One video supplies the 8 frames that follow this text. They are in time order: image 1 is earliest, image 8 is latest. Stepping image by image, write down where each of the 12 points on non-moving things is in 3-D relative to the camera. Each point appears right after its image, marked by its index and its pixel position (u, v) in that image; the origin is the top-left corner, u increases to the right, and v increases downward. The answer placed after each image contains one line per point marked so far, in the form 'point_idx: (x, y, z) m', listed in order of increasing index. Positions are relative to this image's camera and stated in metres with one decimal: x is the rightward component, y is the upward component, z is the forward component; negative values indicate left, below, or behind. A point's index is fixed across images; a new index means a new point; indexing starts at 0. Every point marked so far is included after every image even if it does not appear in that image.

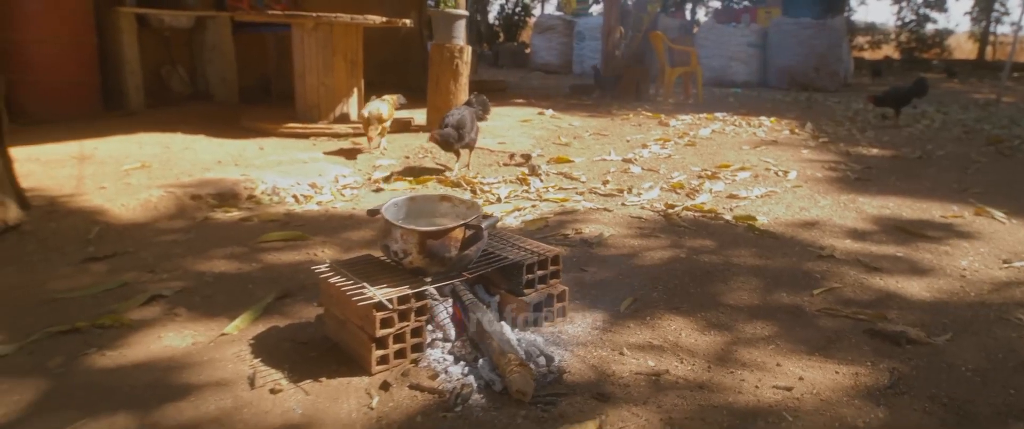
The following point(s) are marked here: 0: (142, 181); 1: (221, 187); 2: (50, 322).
0: (-2.2, +0.2, +4.0) m
1: (-1.7, +0.2, +3.8) m
2: (-1.6, -0.4, +2.3) m
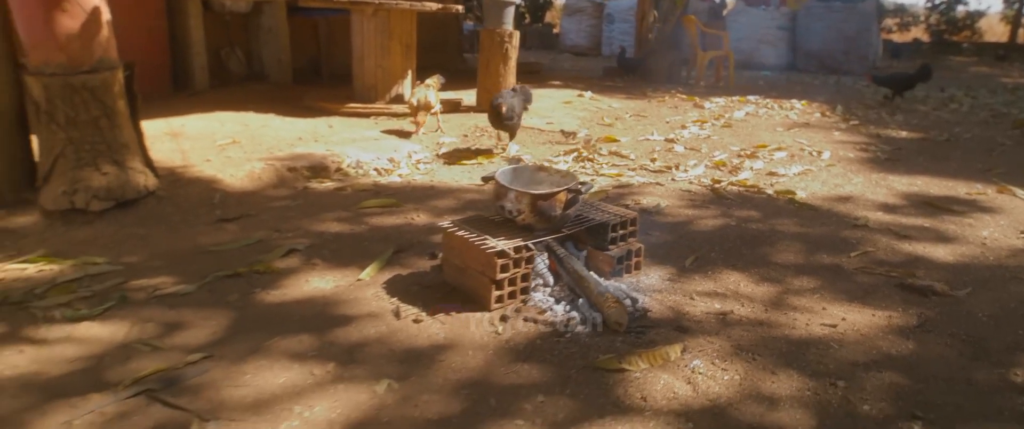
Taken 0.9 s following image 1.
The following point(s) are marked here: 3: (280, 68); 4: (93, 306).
0: (-1.8, +0.4, +4.5) m
1: (-1.3, +0.3, +4.3) m
2: (-1.2, -0.2, +2.8) m
3: (-3.0, +1.9, +8.4) m
4: (-1.5, -0.3, +2.4) m
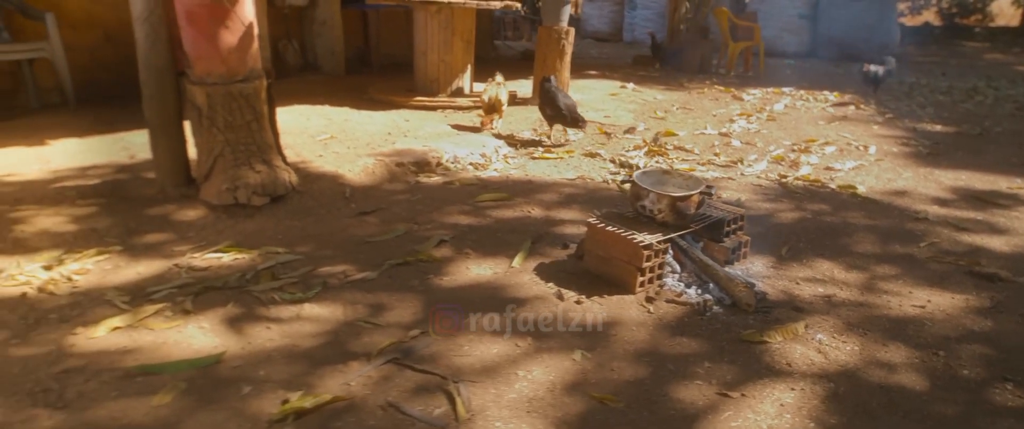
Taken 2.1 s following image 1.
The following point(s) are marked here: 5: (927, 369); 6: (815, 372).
0: (-1.2, +0.5, +4.9) m
1: (-0.7, +0.4, +4.7) m
2: (-0.6, -0.2, +3.2) m
3: (-2.4, +2.1, +8.8) m
4: (-0.9, -0.3, +2.9) m
5: (+1.5, -0.5, +2.4) m
6: (+1.1, -0.6, +2.3) m
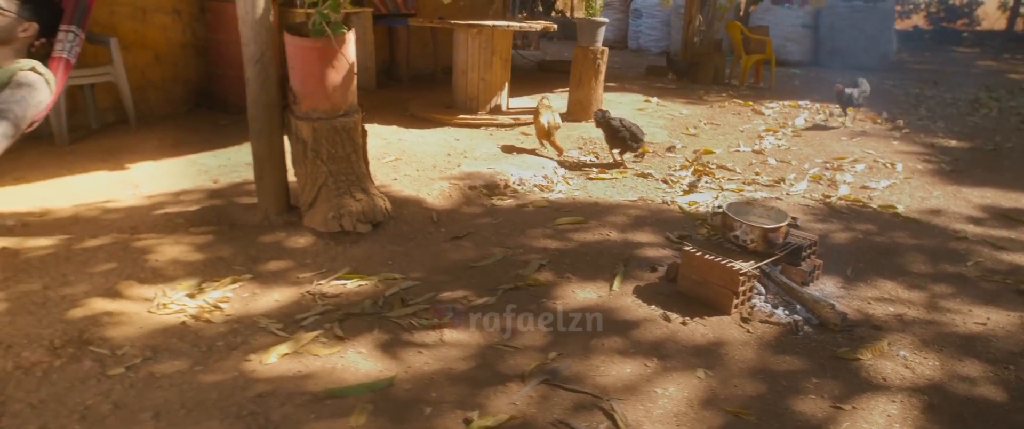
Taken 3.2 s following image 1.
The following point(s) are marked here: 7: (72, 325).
0: (-0.7, +0.3, +5.2) m
1: (-0.2, +0.3, +5.1) m
2: (-0.1, -0.4, +3.5) m
3: (-2.0, +1.9, +9.1) m
4: (-0.4, -0.5, +3.2) m
5: (+2.0, -0.7, +2.7) m
6: (+1.6, -0.7, +2.7) m
7: (-2.0, -0.5, +2.9) m
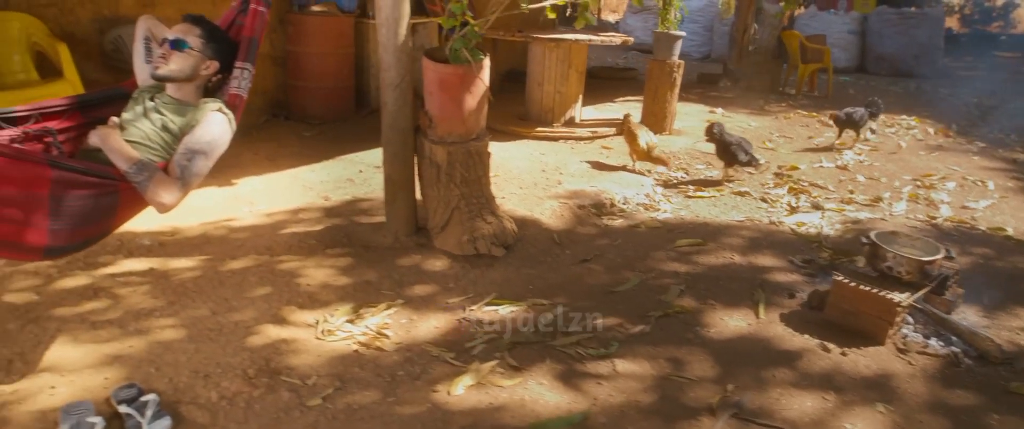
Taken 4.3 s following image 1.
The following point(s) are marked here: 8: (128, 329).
0: (+0.1, +0.2, +5.3) m
1: (+0.6, +0.1, +5.1) m
2: (+0.7, -0.5, +3.6) m
3: (-1.1, +1.8, +9.2) m
4: (+0.4, -0.6, +3.2) m
5: (+2.8, -0.9, +2.8) m
6: (+2.4, -0.9, +2.7) m
7: (-1.2, -0.6, +3.0) m
8: (-1.9, -0.6, +3.2) m
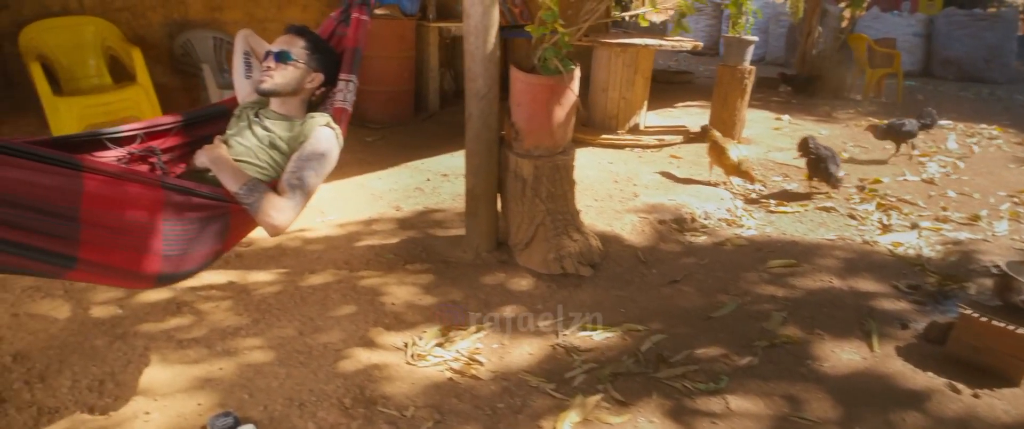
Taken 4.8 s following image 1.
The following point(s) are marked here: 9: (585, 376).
0: (+0.6, +0.1, +5.1) m
1: (+1.2, 0.0, +4.9) m
2: (+1.2, -0.6, +3.4) m
3: (-0.4, +1.8, +9.0) m
4: (+0.9, -0.7, +3.0) m
5: (+3.2, -1.0, +2.5) m
6: (+2.8, -1.0, +2.4) m
7: (-0.7, -0.7, +2.9) m
8: (-1.4, -0.6, +3.1) m
9: (+0.3, -0.7, +3.0) m
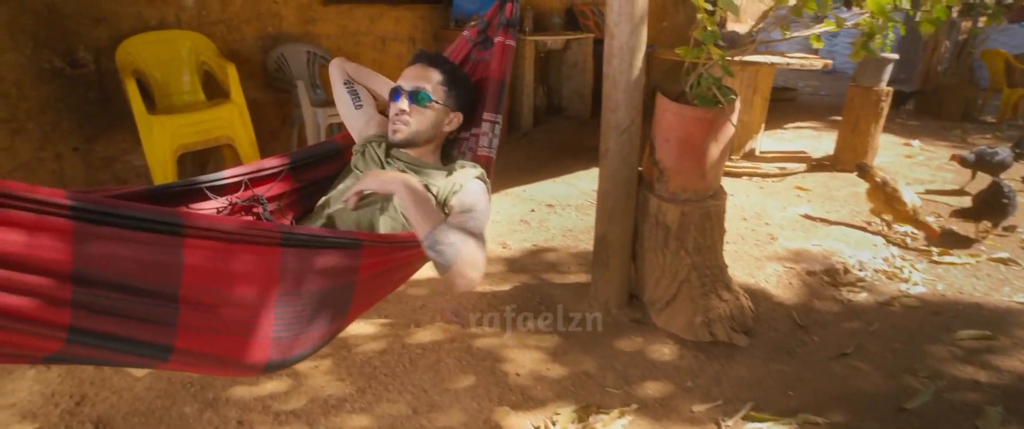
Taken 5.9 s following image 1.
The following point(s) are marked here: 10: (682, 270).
0: (+1.4, -0.2, +4.4) m
1: (+2.0, -0.3, +4.2) m
2: (+1.8, -0.9, +2.7) m
3: (+0.9, +1.4, +8.5) m
4: (+1.5, -1.0, +2.4) m
5: (+3.8, -1.4, +1.6) m
6: (+3.3, -1.3, +1.6) m
7: (-0.1, -1.0, +2.4) m
8: (-0.8, -0.8, +2.6) m
9: (+0.9, -1.0, +2.4) m
10: (+0.9, -0.3, +3.3) m
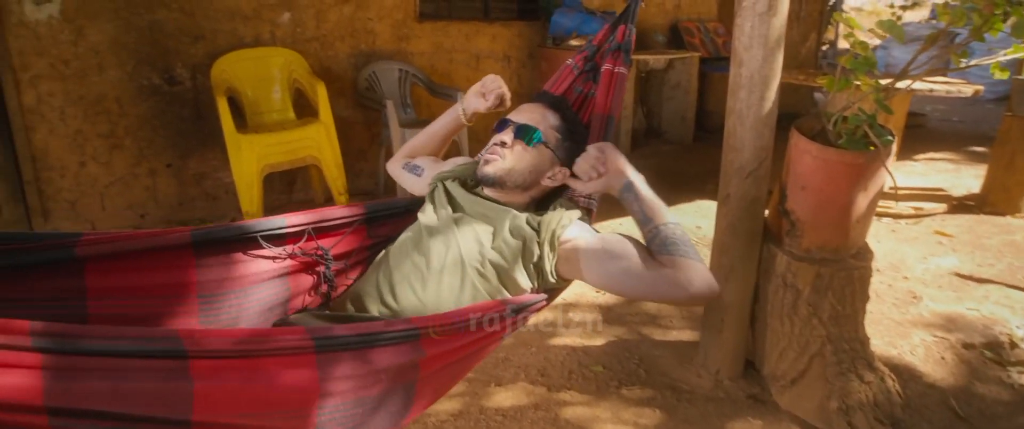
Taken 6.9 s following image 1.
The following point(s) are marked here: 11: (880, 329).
0: (+2.0, -0.5, +3.8) m
1: (+2.5, -0.6, +3.5) m
2: (+2.1, -1.2, +2.0) m
3: (+2.0, +1.1, +7.9) m
4: (+1.7, -1.3, +1.7) m
5: (+3.9, -1.7, +0.6) m
6: (+3.5, -1.7, +0.7) m
7: (+0.1, -1.2, +1.9) m
8: (-0.5, -1.0, +2.3) m
9: (+1.2, -1.2, +1.9) m
10: (+1.3, -0.5, +2.8) m
11: (+1.9, -0.6, +3.5) m
